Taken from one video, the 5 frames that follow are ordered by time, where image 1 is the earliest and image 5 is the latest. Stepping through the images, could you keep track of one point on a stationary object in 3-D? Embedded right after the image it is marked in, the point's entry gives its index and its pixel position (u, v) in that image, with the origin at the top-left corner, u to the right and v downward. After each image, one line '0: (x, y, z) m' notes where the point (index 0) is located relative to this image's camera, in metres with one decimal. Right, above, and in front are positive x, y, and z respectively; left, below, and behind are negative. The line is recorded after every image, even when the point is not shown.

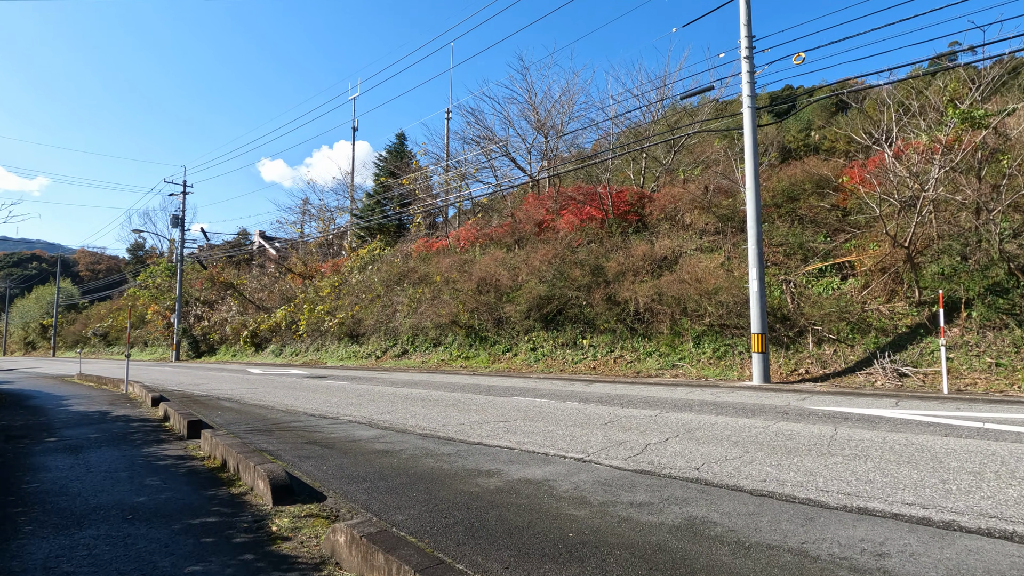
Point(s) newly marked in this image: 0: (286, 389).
0: (-5.7, -2.5, +13.4) m
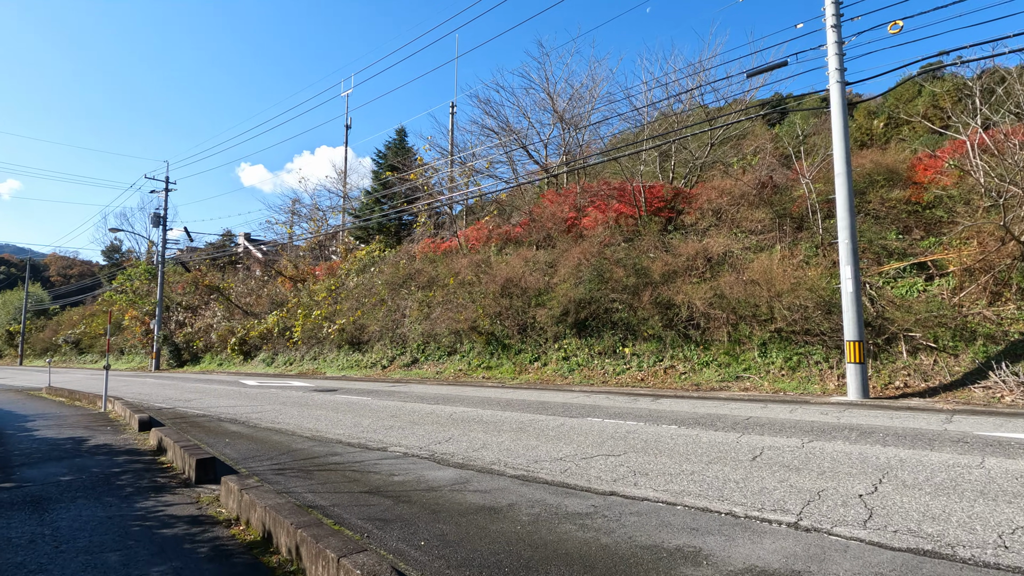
0: (-4.6, -2.5, +11.4) m
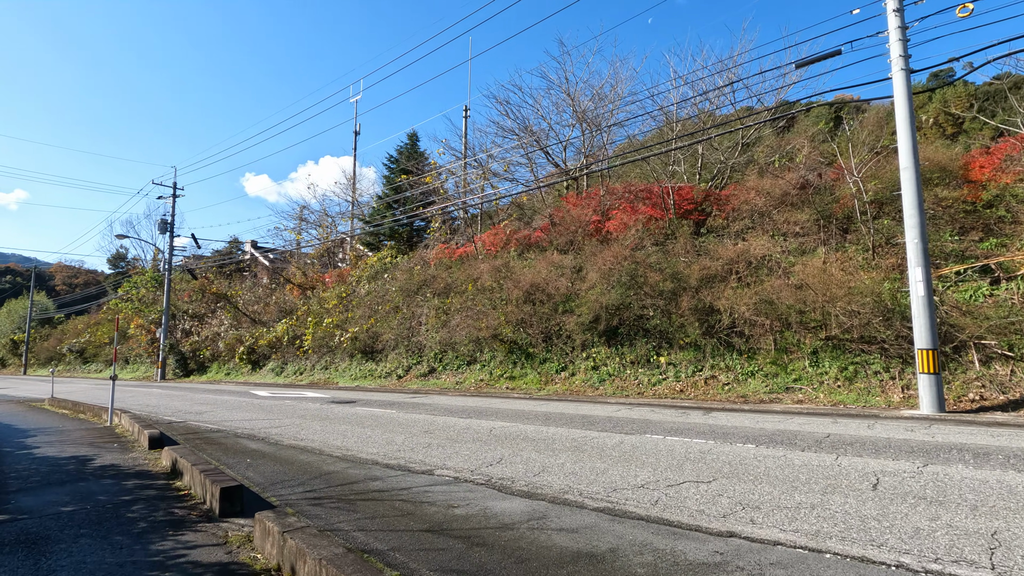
0: (-3.8, -2.6, +10.5) m
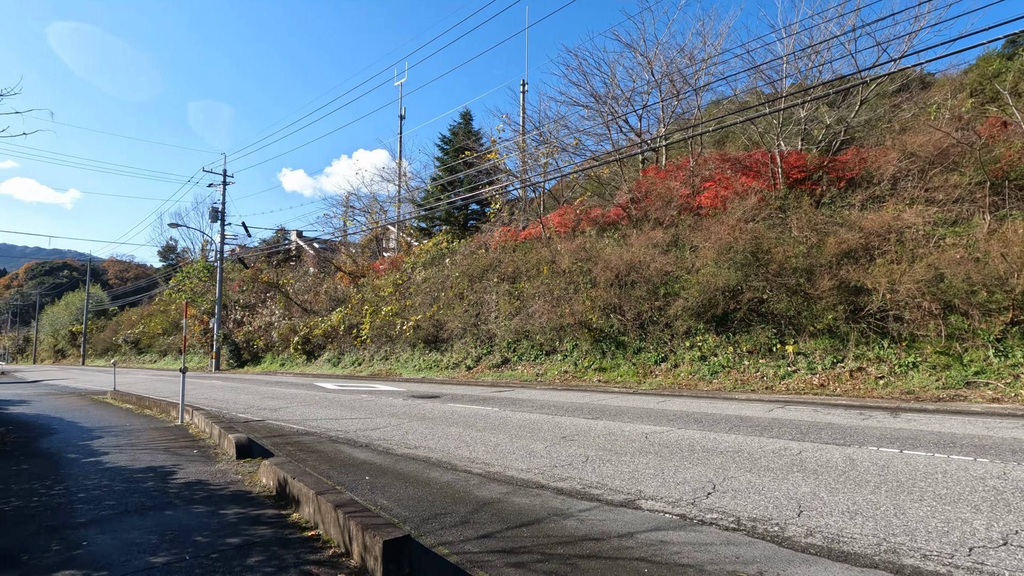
0: (-1.6, -2.2, +9.0) m
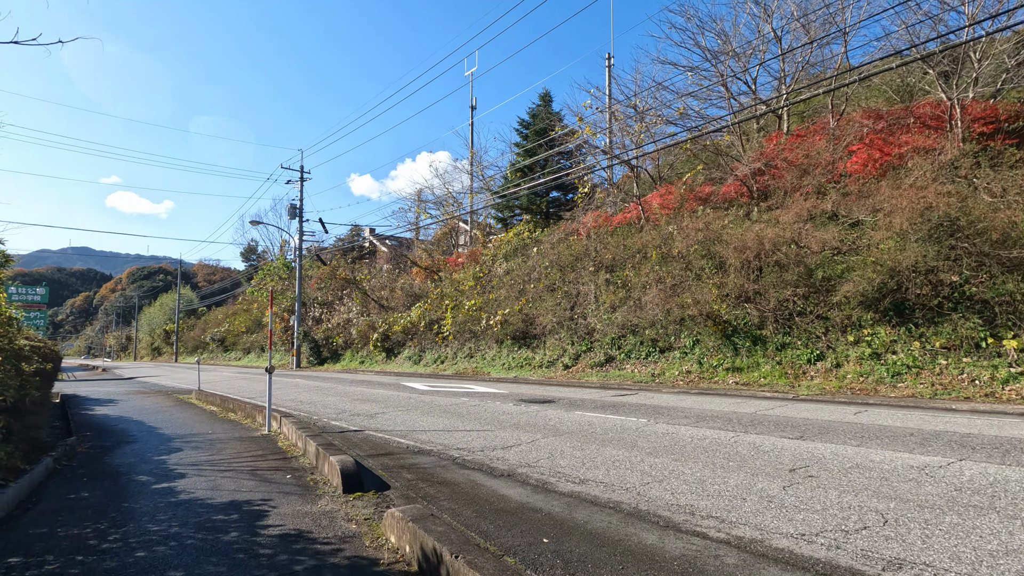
0: (+0.5, -1.9, +7.1) m
